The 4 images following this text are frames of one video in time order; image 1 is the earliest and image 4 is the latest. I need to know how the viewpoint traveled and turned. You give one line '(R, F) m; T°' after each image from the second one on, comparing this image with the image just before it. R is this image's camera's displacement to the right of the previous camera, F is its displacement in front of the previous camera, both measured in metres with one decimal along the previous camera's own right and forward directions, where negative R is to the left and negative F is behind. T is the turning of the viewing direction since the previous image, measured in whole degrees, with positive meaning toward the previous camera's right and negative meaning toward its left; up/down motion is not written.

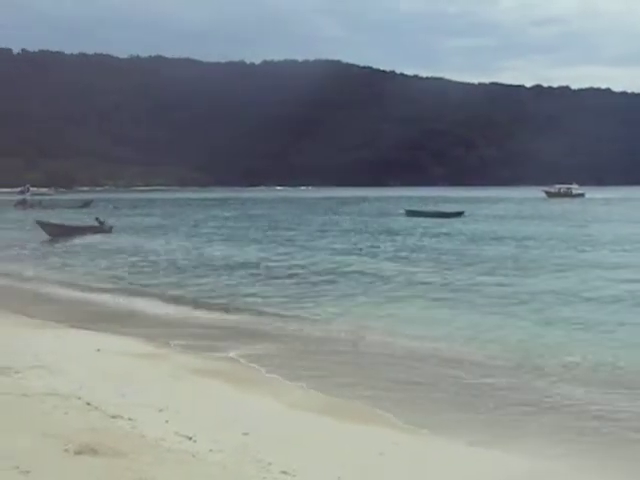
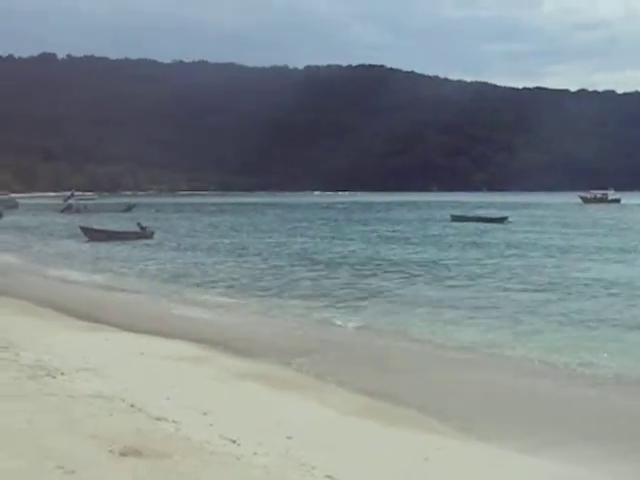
(0.0, 0.0) m; -2°
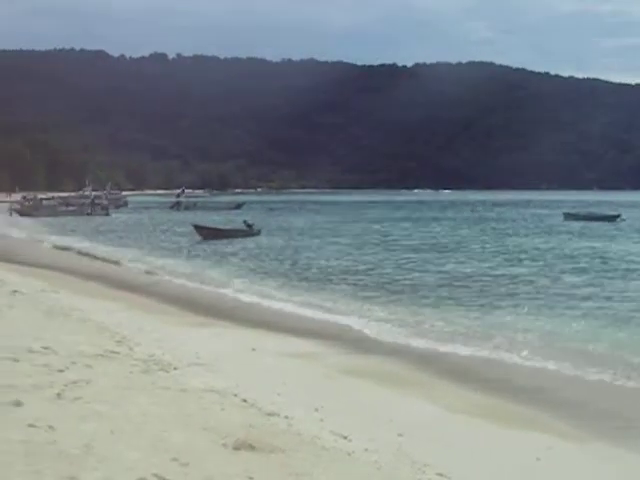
(0.0, 0.0) m; -5°
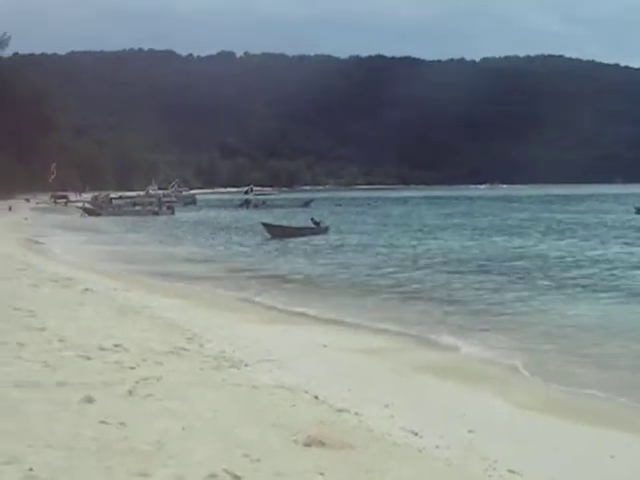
(0.0, 0.0) m; -3°
